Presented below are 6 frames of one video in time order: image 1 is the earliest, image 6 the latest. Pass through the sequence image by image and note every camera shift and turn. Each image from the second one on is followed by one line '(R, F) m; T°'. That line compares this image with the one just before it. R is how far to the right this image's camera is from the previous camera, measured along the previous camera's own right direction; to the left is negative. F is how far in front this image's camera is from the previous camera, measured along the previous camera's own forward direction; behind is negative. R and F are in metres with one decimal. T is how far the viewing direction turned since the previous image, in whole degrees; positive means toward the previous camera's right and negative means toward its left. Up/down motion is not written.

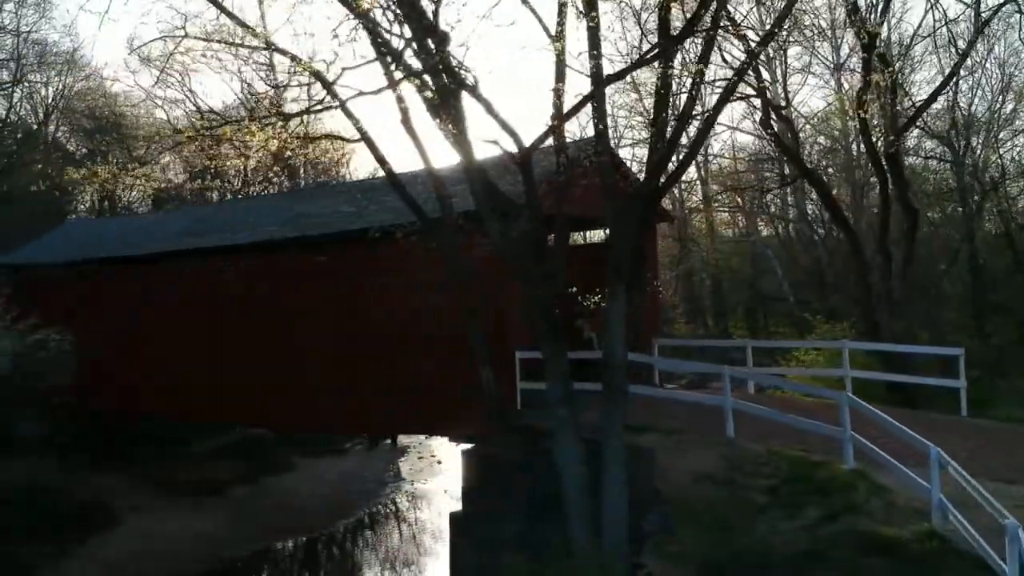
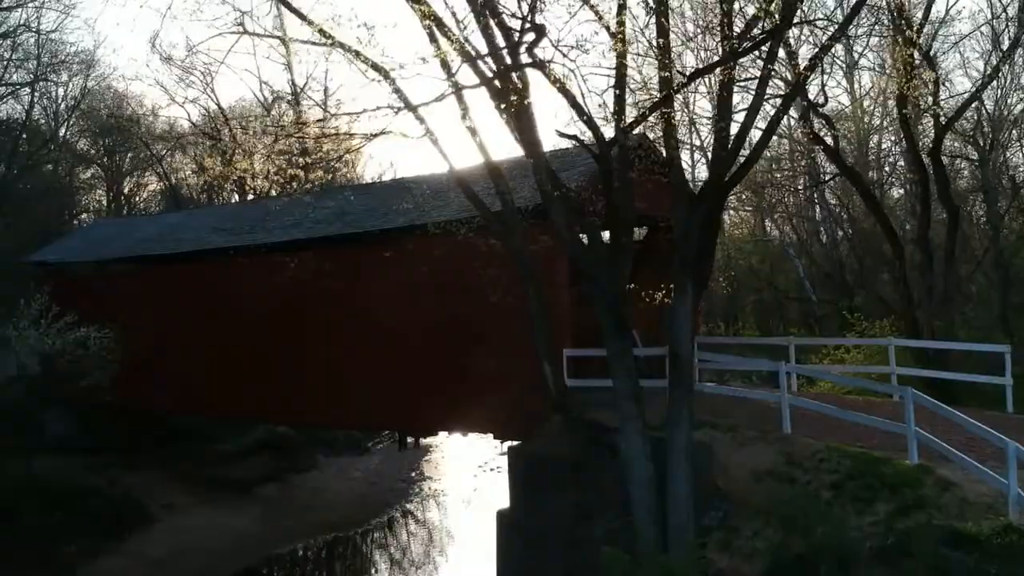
(-0.6, 0.0) m; 0°
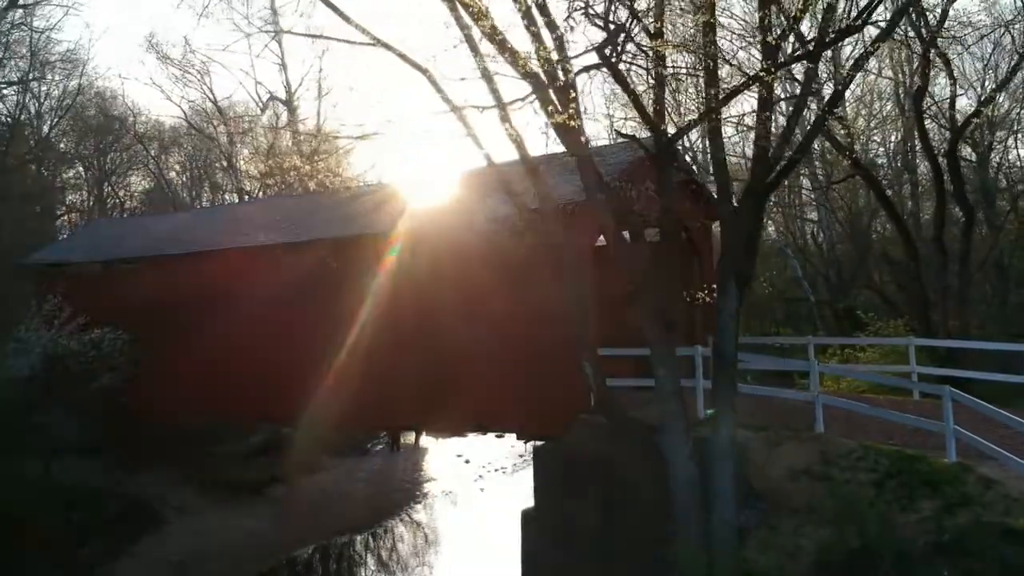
(-0.5, 0.0) m; +1°
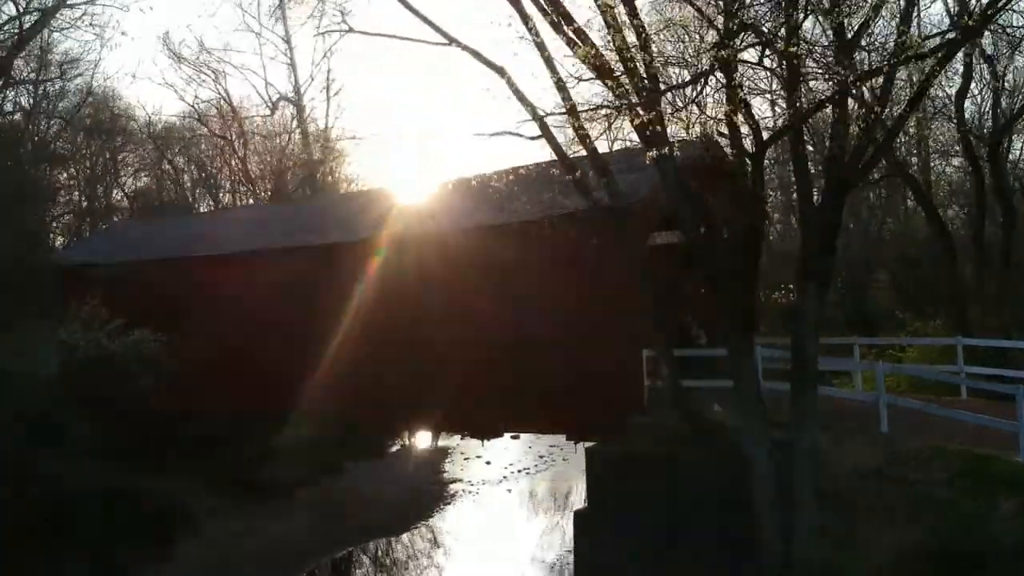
(-0.8, 0.0) m; +1°
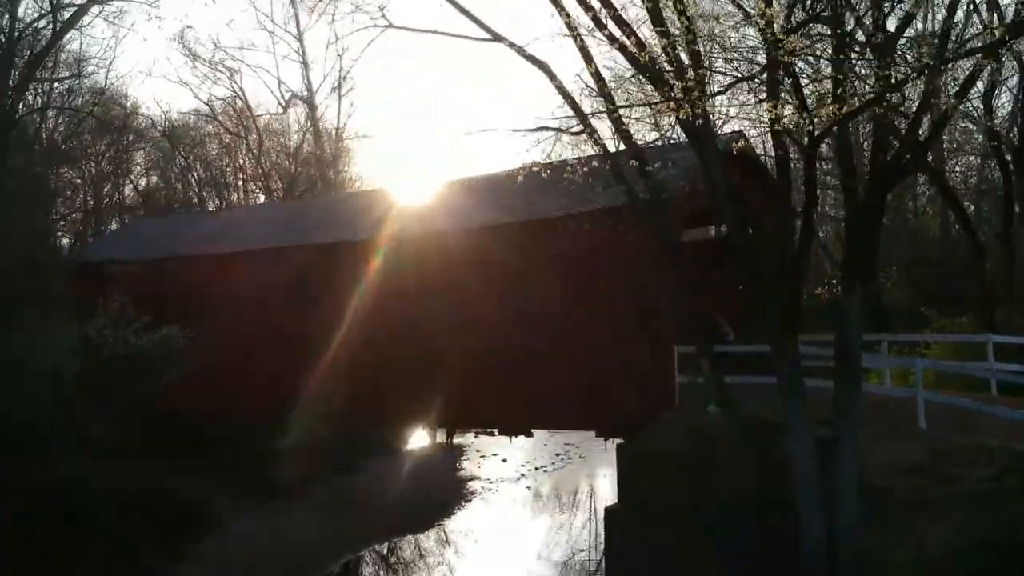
(-0.4, 0.0) m; 0°
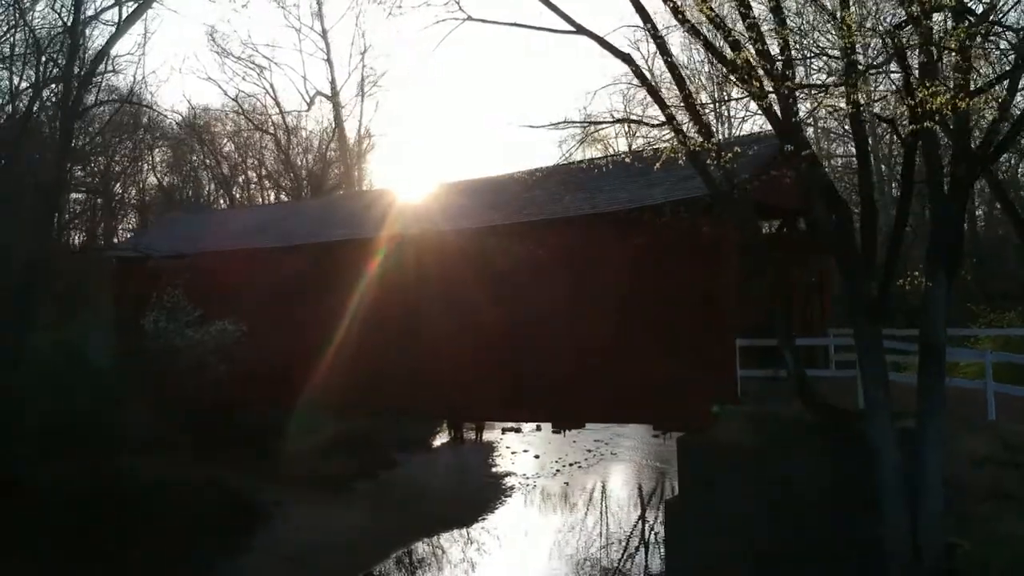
(-0.7, 0.0) m; 0°
